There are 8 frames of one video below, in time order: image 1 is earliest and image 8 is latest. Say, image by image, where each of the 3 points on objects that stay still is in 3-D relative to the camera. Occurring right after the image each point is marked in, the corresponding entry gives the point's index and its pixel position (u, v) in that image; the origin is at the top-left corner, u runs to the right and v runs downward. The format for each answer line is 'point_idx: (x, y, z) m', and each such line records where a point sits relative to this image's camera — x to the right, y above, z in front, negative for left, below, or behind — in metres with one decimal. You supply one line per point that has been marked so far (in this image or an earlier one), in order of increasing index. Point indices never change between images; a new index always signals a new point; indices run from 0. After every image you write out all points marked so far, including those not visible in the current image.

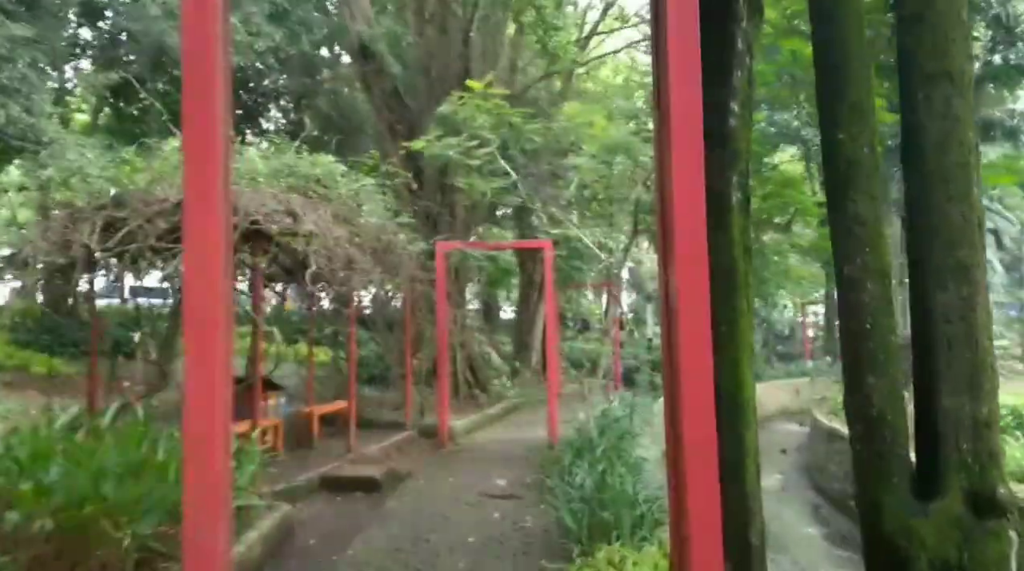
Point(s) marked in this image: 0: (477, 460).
0: (-0.3, -1.5, +8.7) m
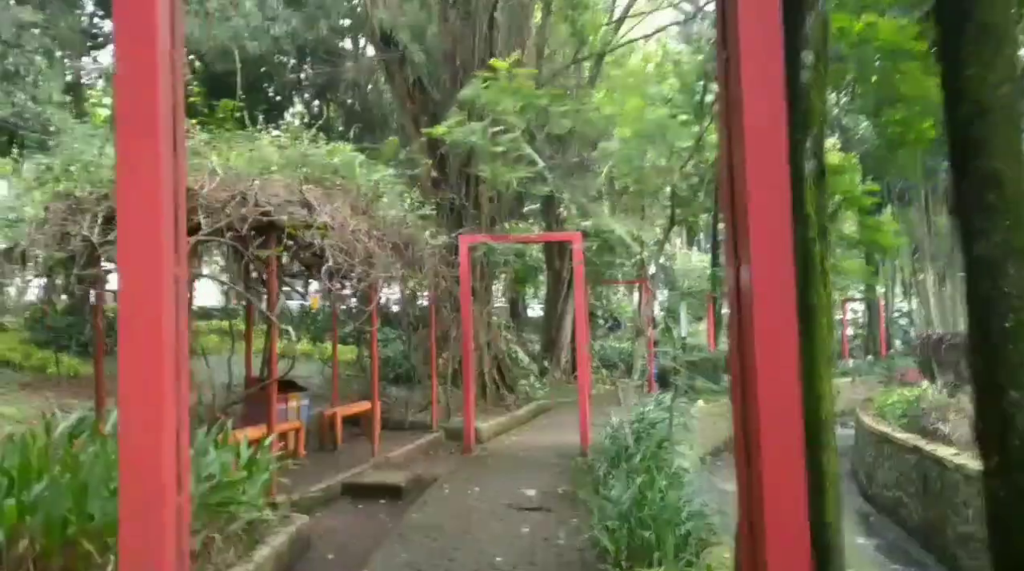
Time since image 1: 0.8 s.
0: (0.0, -1.4, +8.2) m
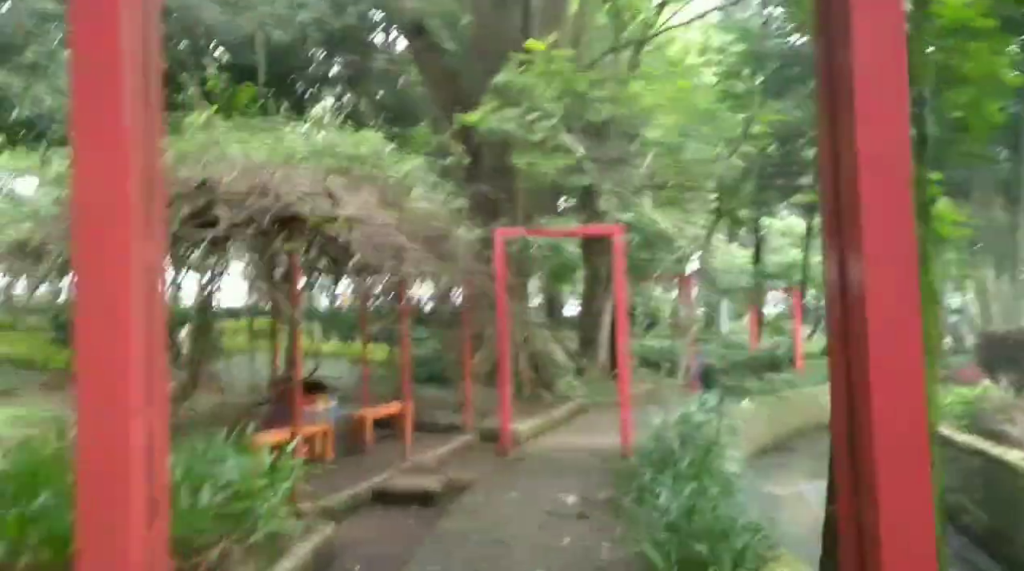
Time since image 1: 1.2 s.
0: (+0.2, -1.4, +7.8) m
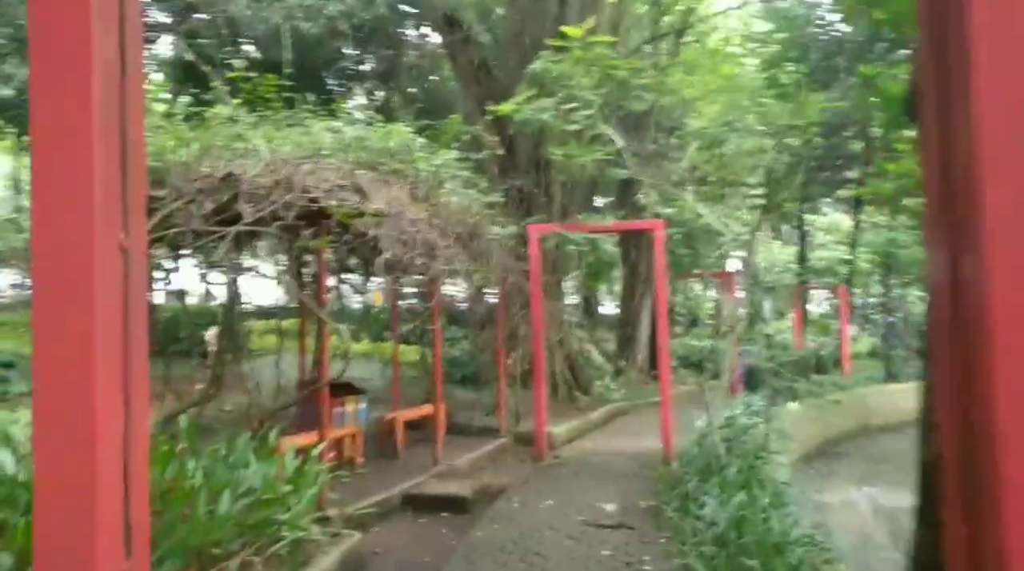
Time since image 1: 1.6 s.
0: (+0.5, -1.4, +7.5) m
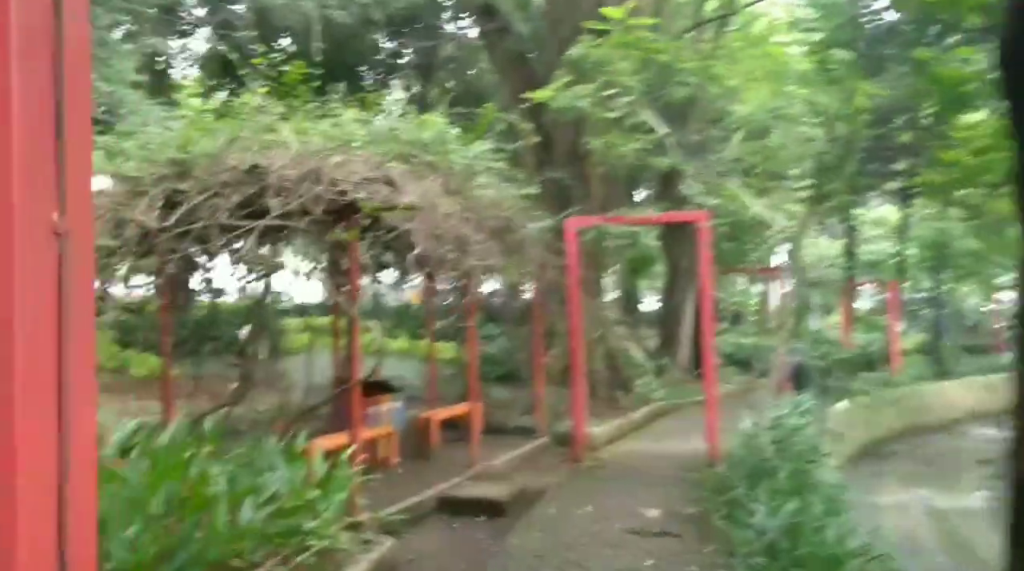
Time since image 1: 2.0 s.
0: (+0.8, -1.3, +7.2) m
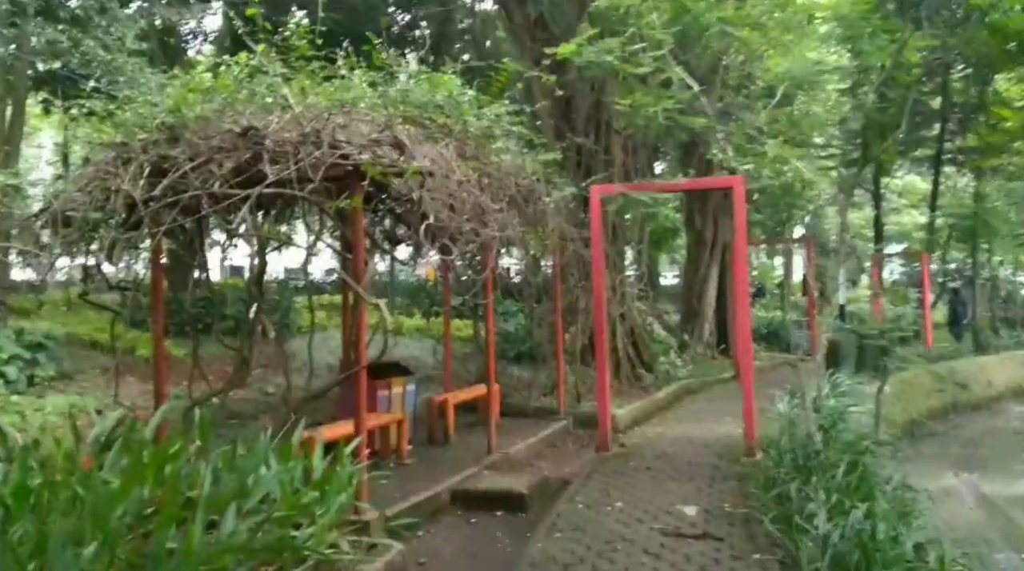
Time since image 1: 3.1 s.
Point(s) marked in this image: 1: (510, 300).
0: (+0.9, -1.2, +6.6) m
1: (0.0, -0.1, +10.4) m
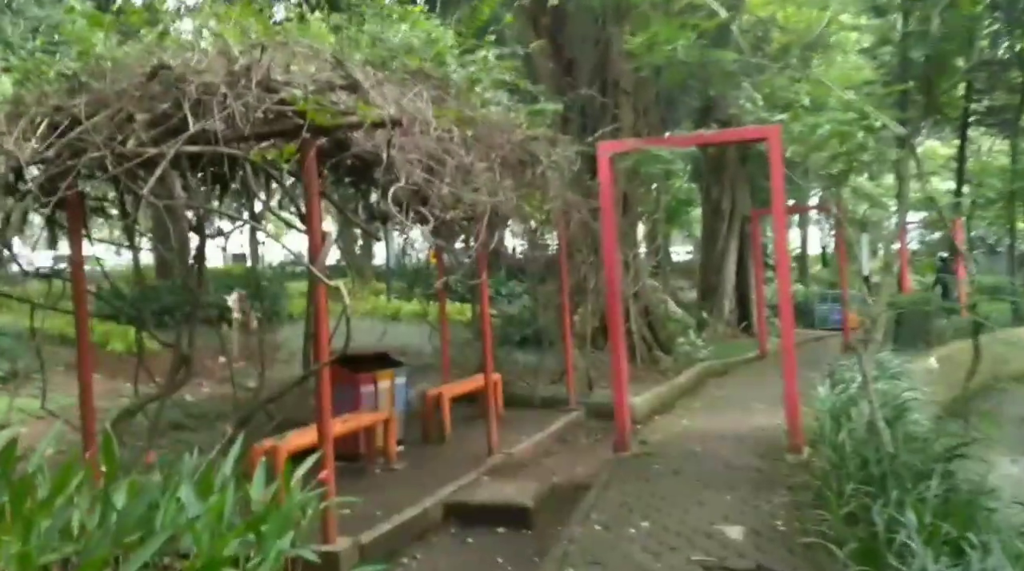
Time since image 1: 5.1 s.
0: (+0.9, -1.0, +5.6) m
1: (0.0, +0.1, +9.4) m
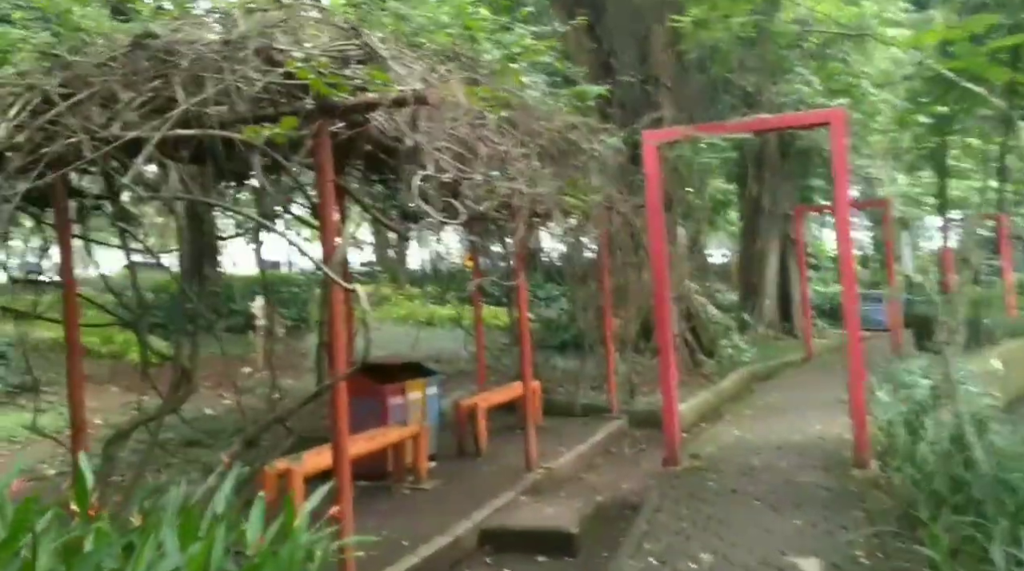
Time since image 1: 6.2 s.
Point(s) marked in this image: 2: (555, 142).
0: (+1.1, -1.0, +5.1) m
1: (+0.3, 0.0, +8.9) m
2: (+0.2, +0.8, +5.5) m
